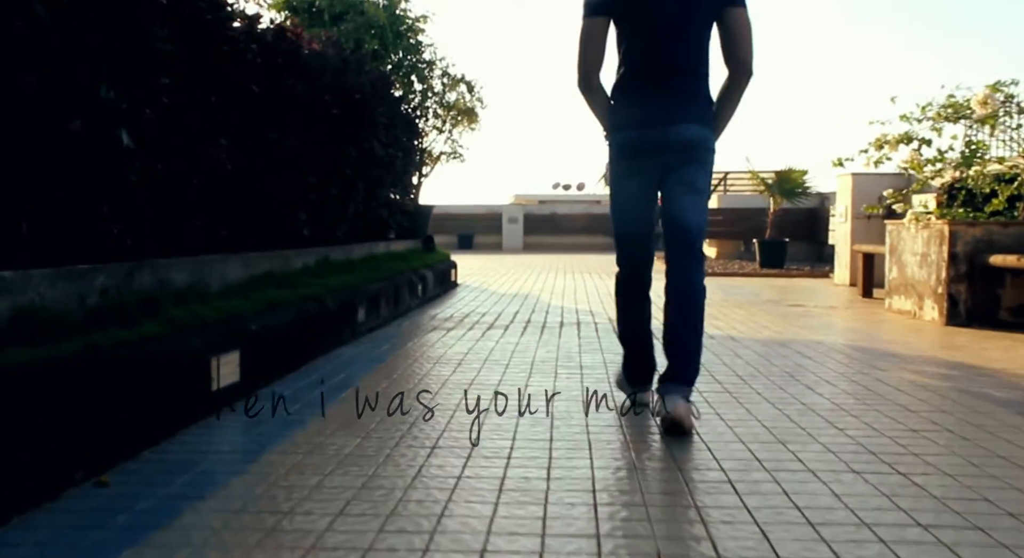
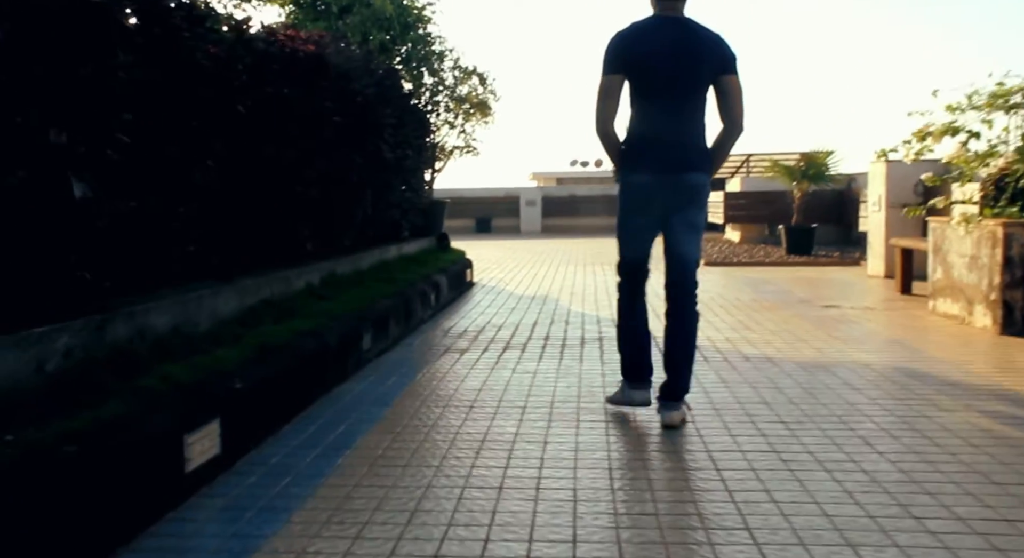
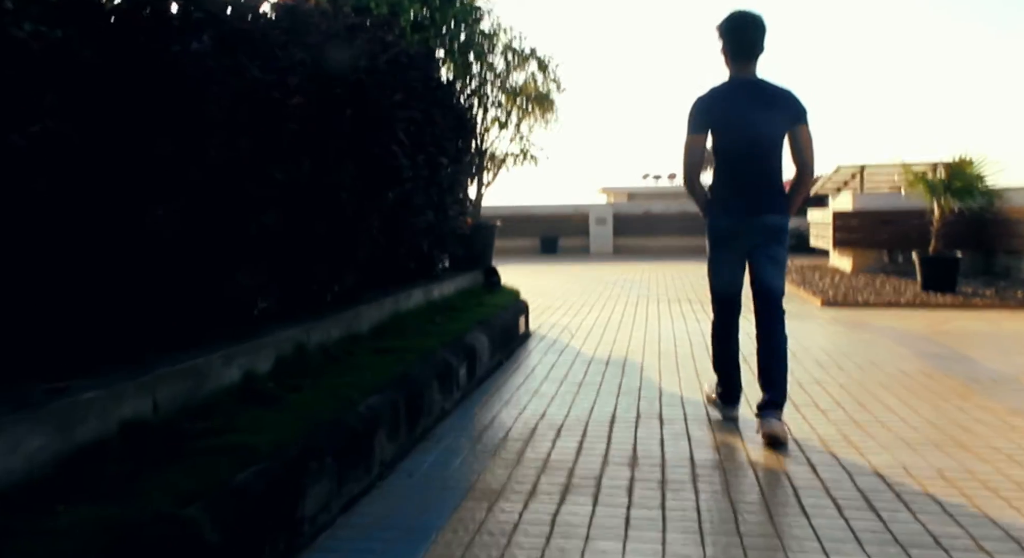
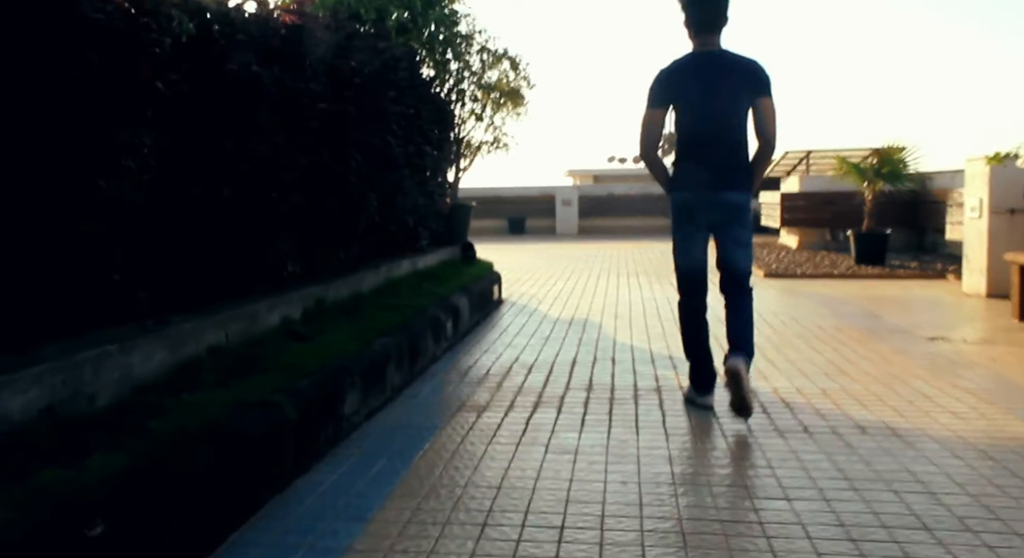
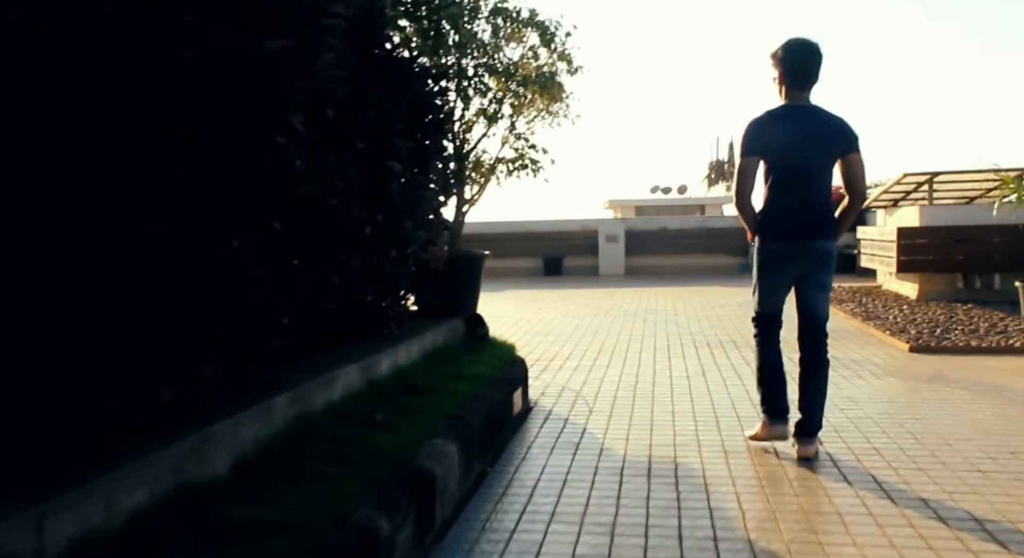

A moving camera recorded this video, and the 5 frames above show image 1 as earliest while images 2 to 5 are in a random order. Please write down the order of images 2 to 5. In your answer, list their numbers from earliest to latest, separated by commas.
2, 4, 3, 5
